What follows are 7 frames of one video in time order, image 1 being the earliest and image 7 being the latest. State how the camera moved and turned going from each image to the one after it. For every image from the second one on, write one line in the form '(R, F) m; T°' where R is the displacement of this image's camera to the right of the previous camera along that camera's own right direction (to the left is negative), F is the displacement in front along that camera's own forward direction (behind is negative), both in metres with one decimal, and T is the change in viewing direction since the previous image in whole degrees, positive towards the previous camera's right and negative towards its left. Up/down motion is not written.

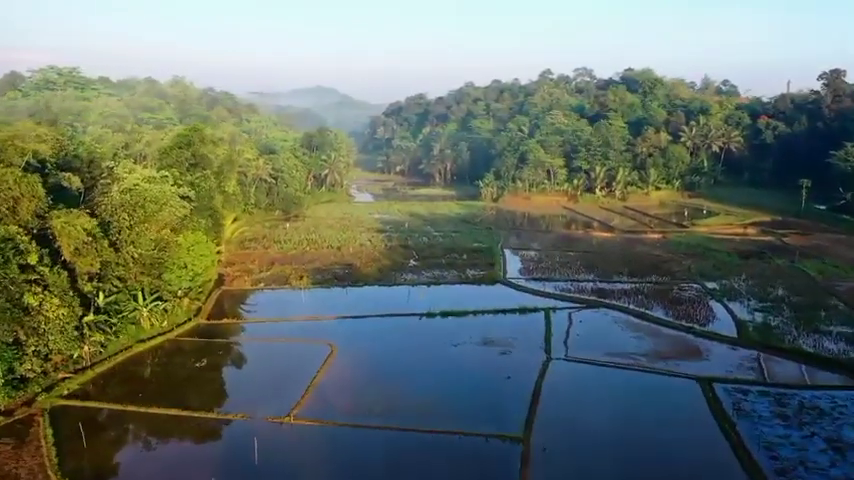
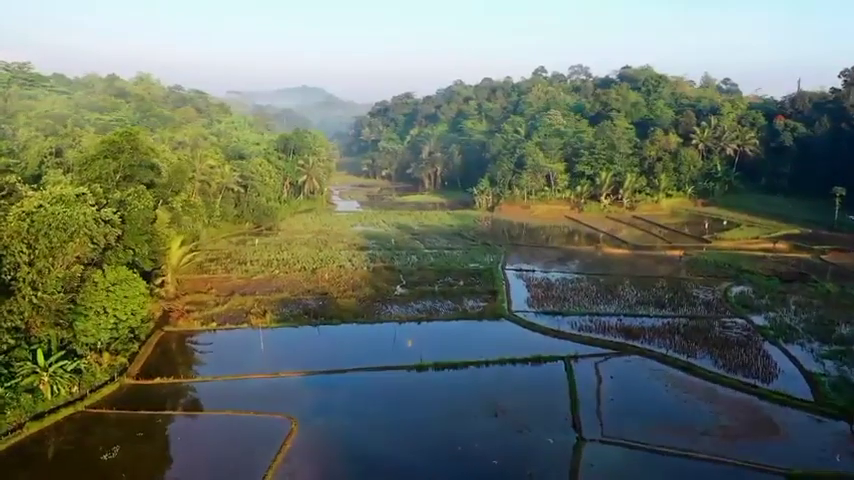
(-0.1, +4.9) m; +1°
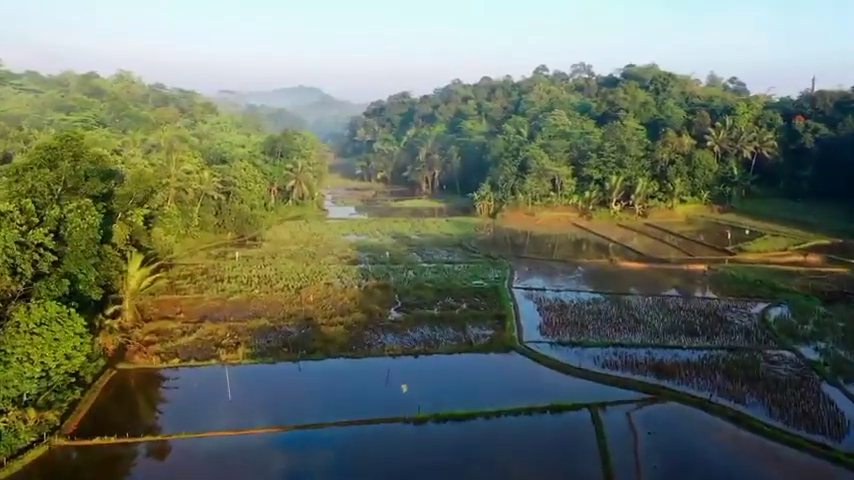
(0.0, +3.2) m; 0°
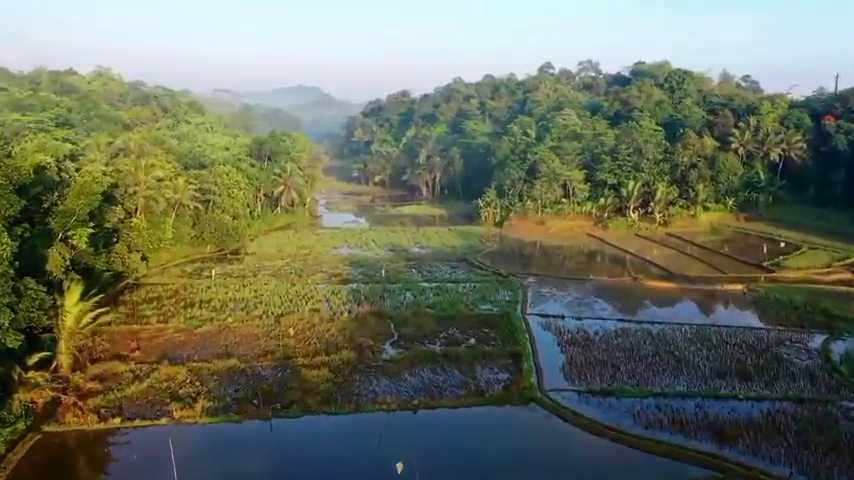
(0.0, +3.7) m; 0°
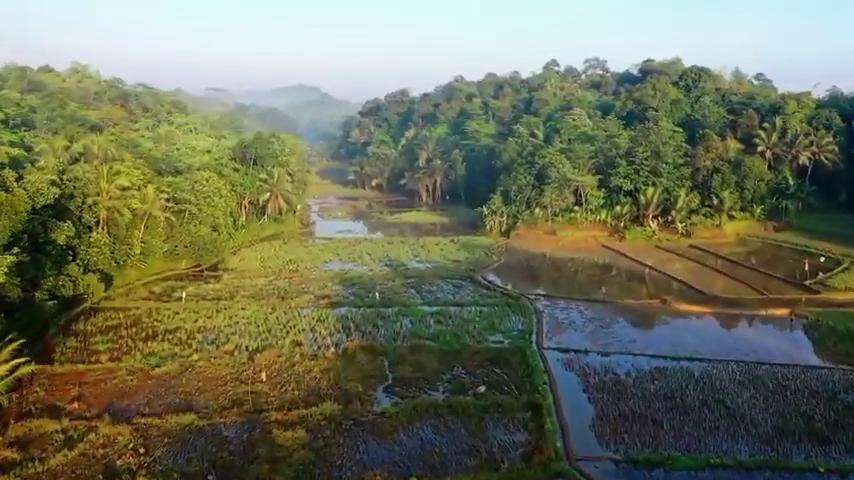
(0.0, +3.4) m; 0°
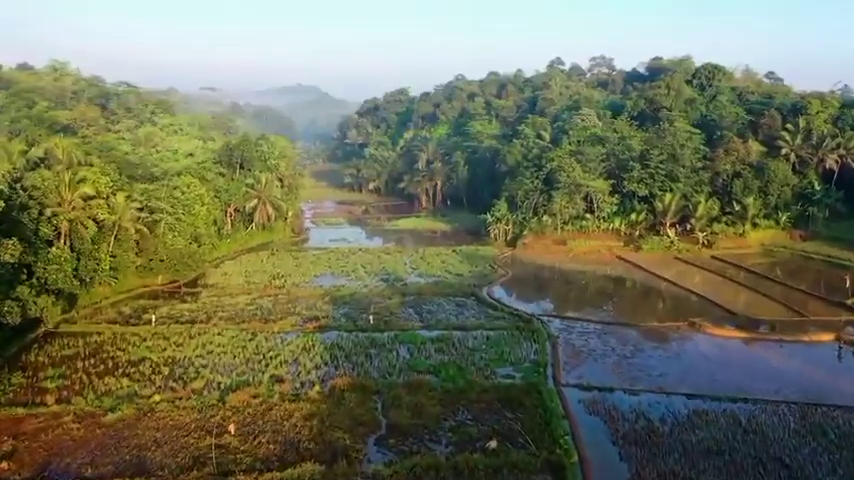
(0.0, +2.7) m; 0°
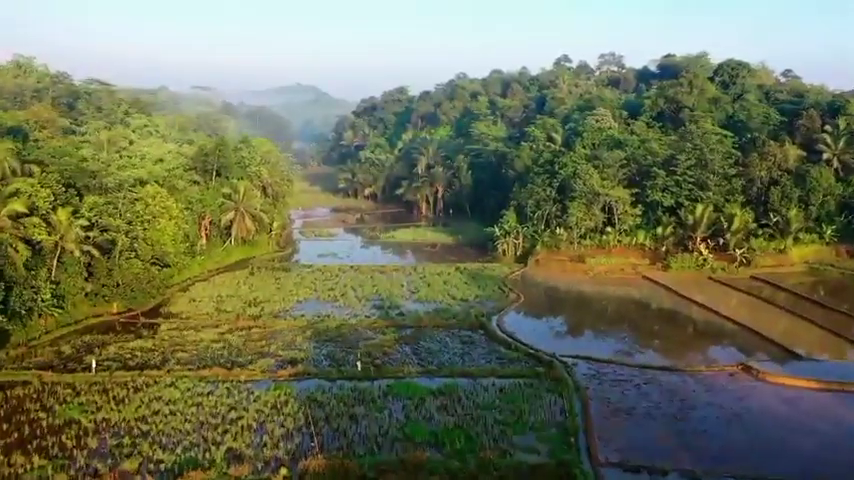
(0.0, +3.9) m; 0°
